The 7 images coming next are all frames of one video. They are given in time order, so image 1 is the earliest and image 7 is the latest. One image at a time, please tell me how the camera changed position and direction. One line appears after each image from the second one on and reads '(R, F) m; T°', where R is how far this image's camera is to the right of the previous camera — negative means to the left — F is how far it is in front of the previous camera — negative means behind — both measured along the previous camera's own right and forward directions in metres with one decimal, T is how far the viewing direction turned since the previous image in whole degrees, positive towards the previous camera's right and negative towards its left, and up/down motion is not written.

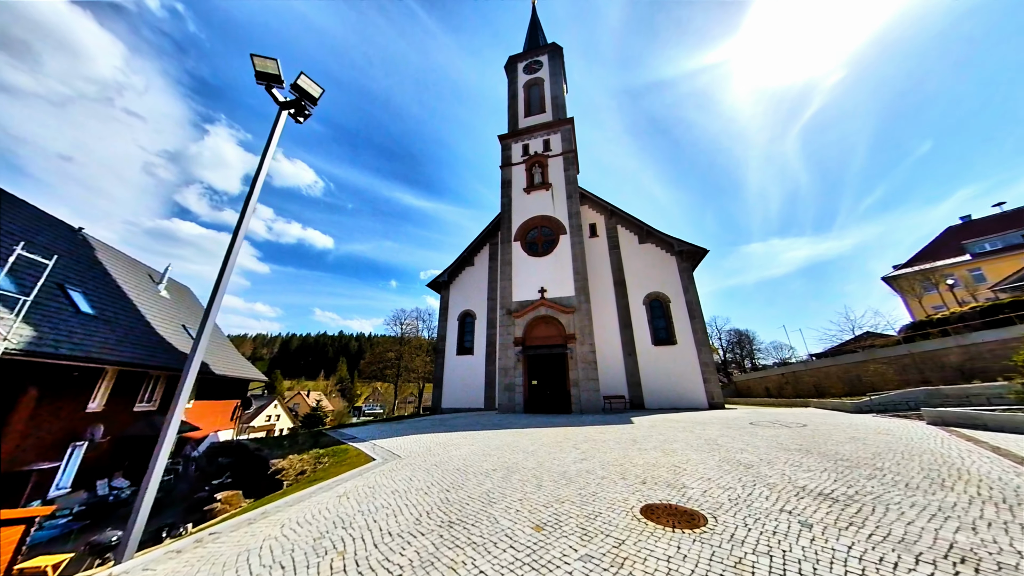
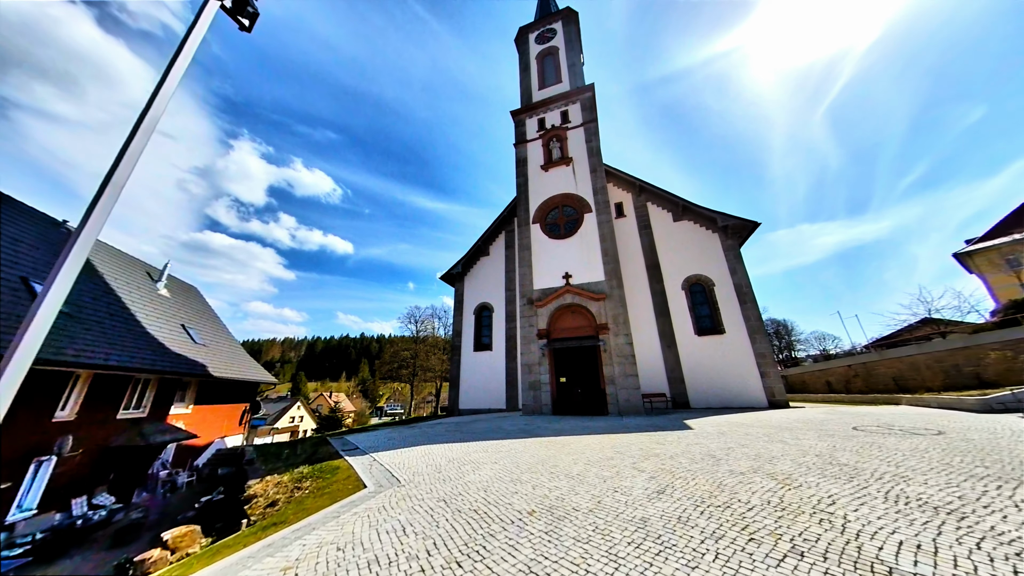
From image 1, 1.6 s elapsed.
(-0.2, +1.8) m; -3°
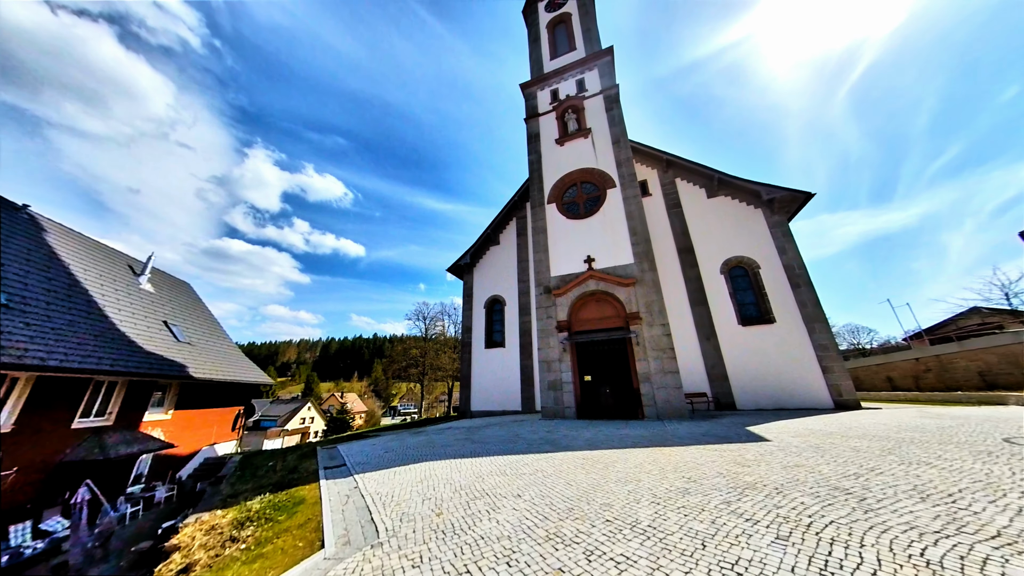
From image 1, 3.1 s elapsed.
(-0.2, +1.8) m; -2°
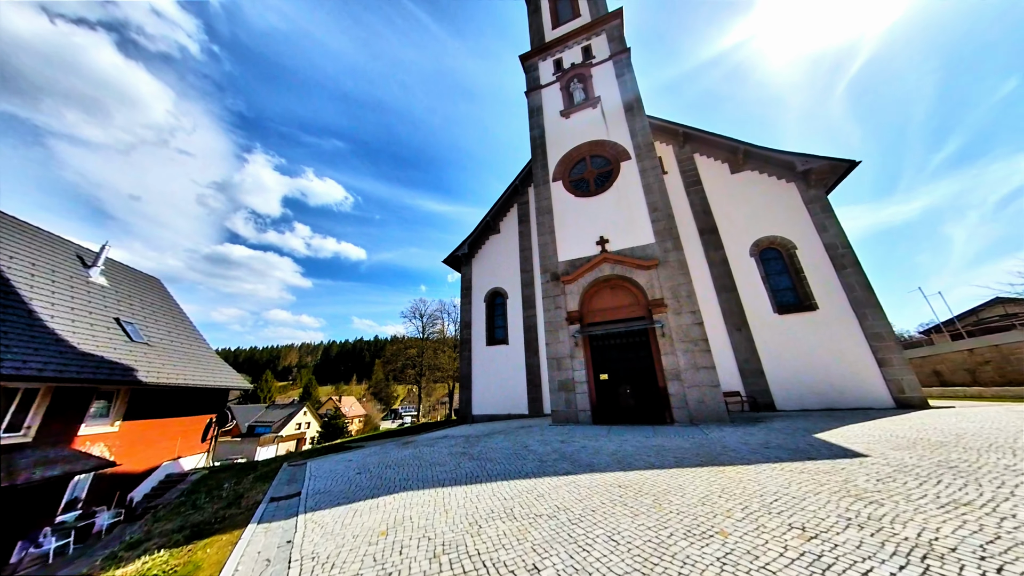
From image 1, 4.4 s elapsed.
(-0.1, +1.7) m; 0°
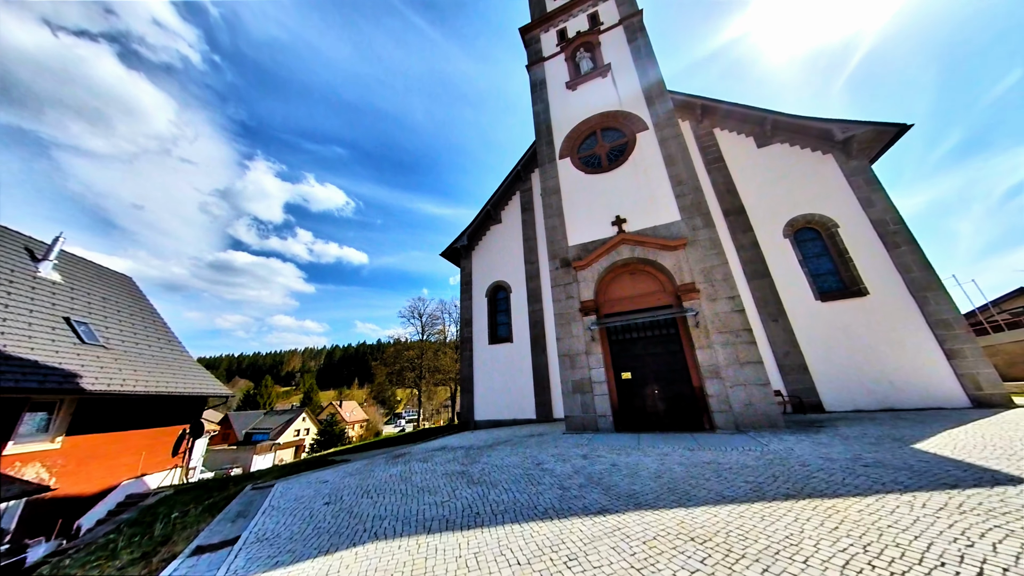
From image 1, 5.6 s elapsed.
(-0.1, +1.4) m; 0°
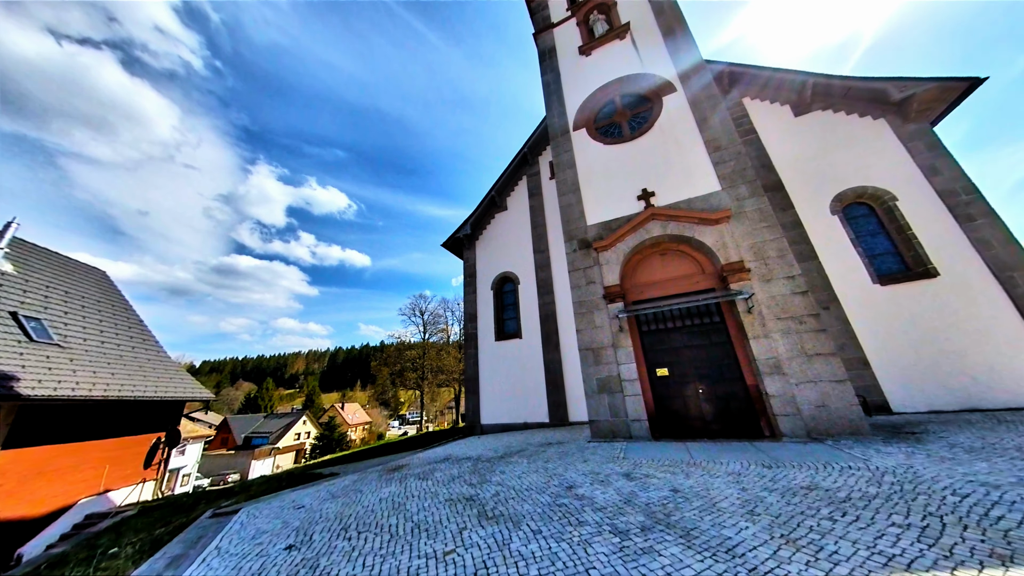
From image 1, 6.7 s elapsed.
(-0.3, +1.3) m; 0°
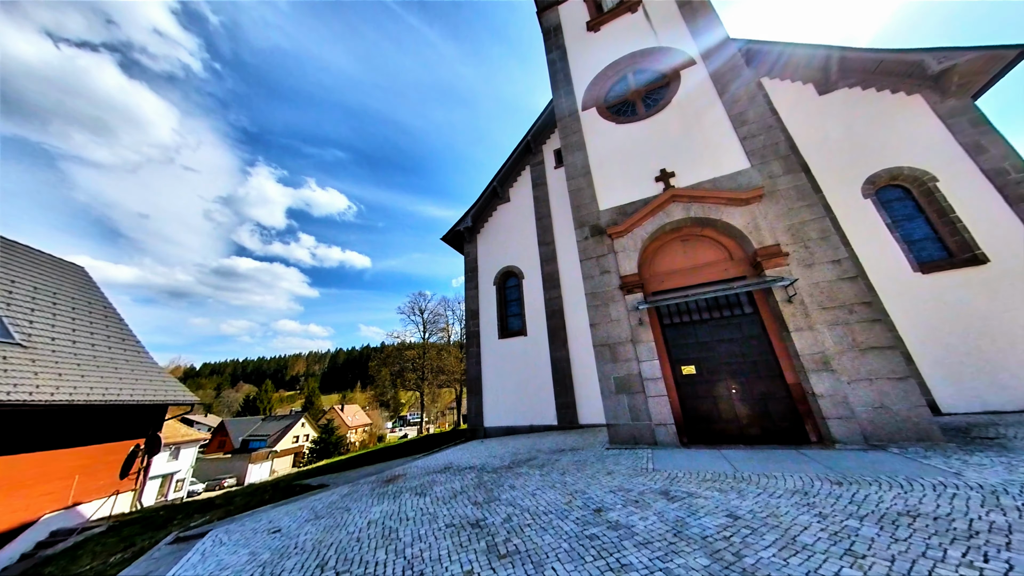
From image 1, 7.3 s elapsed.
(-0.2, +0.8) m; 0°
